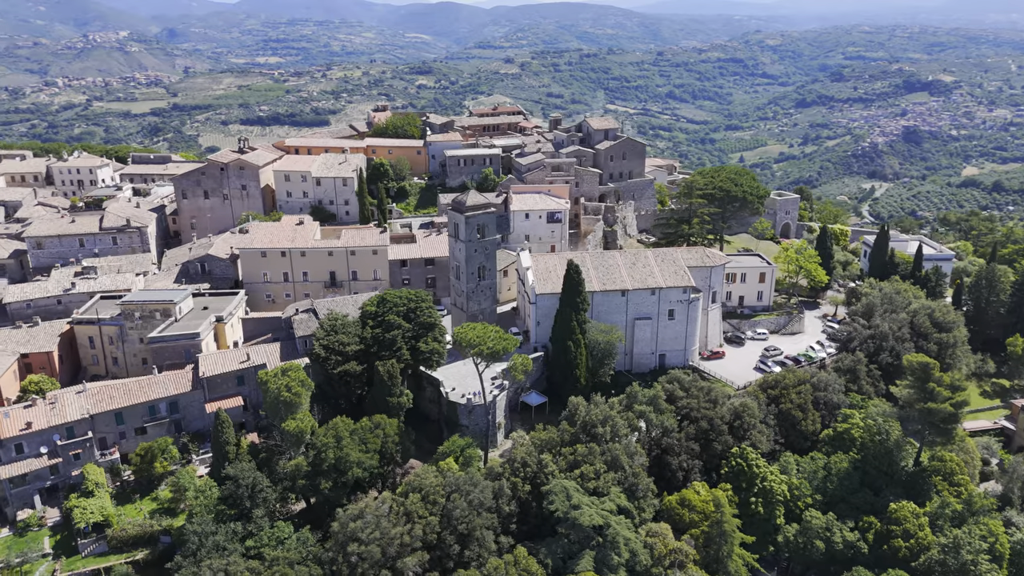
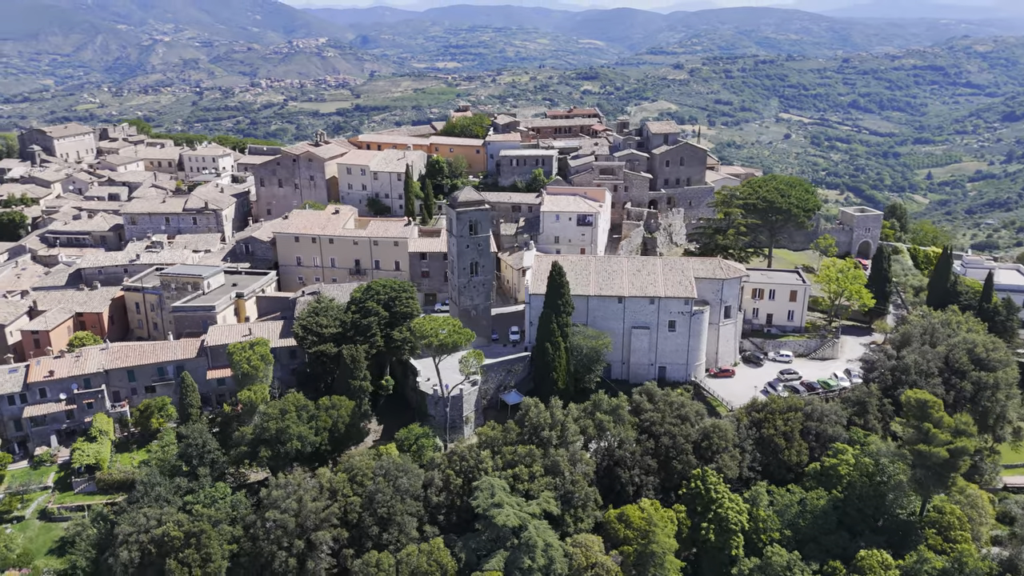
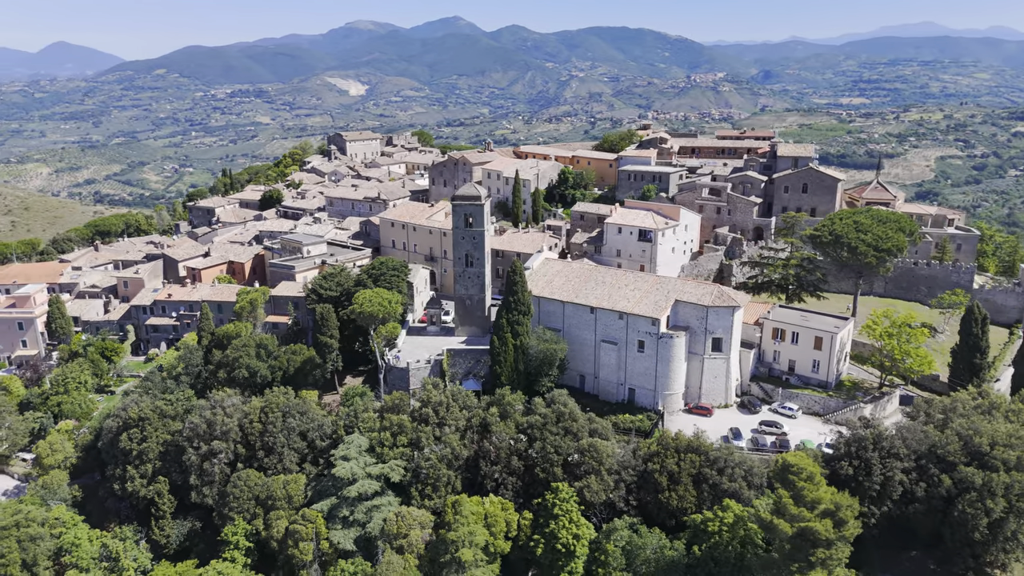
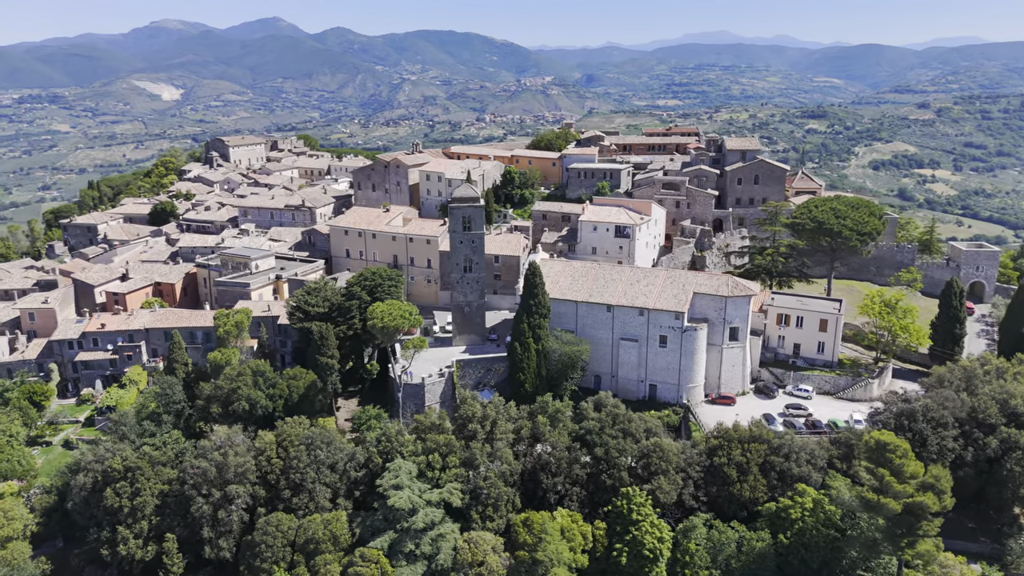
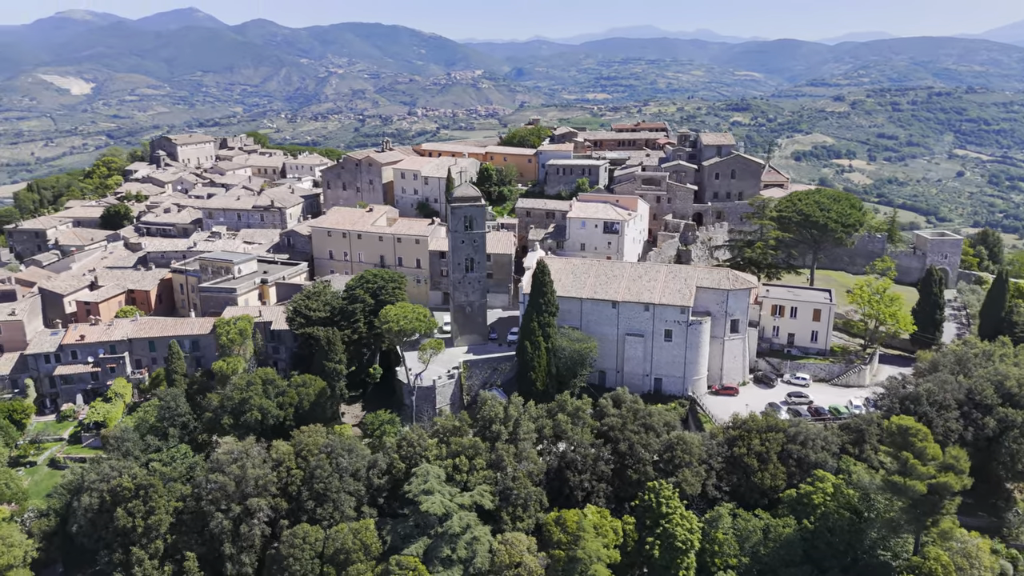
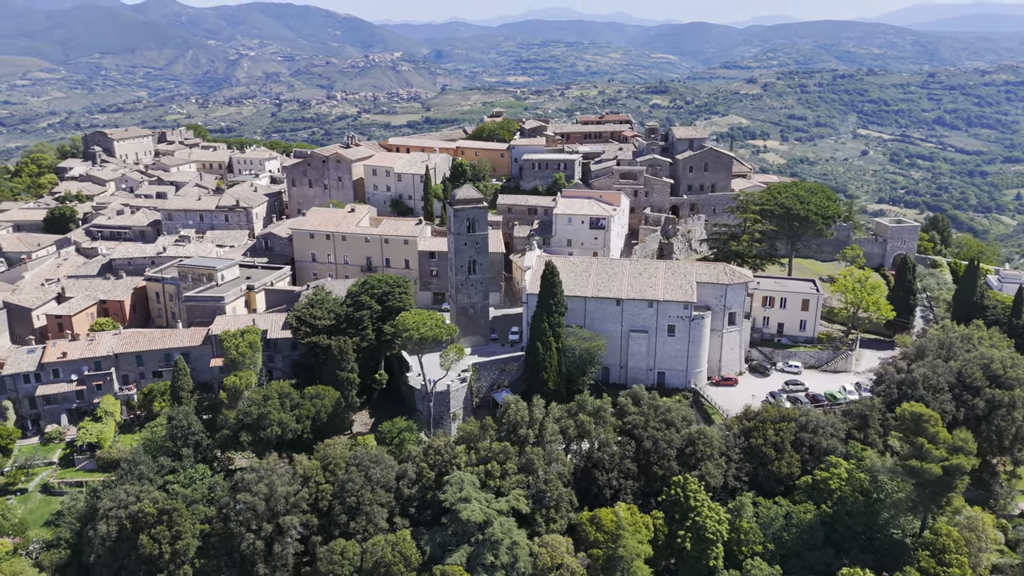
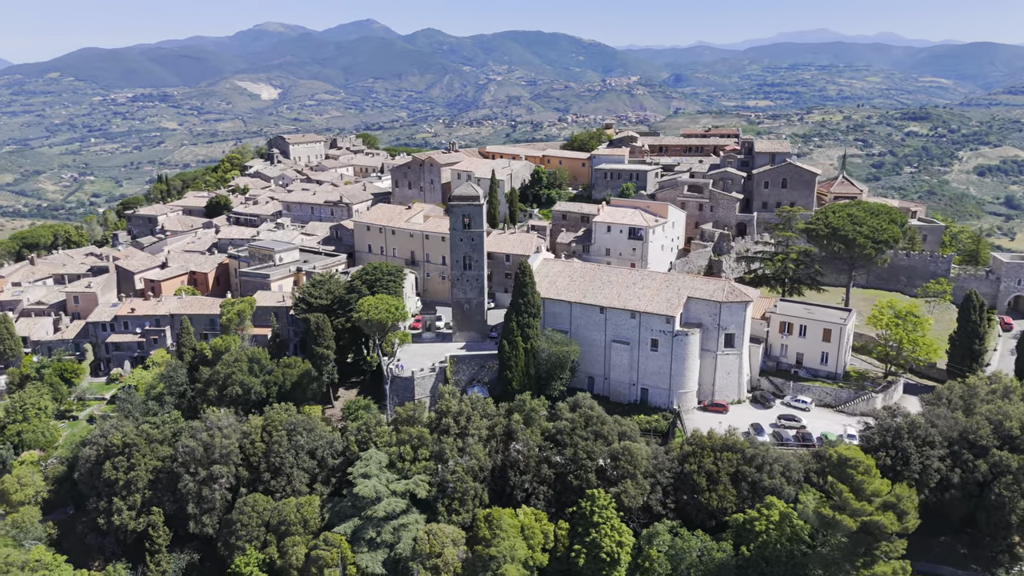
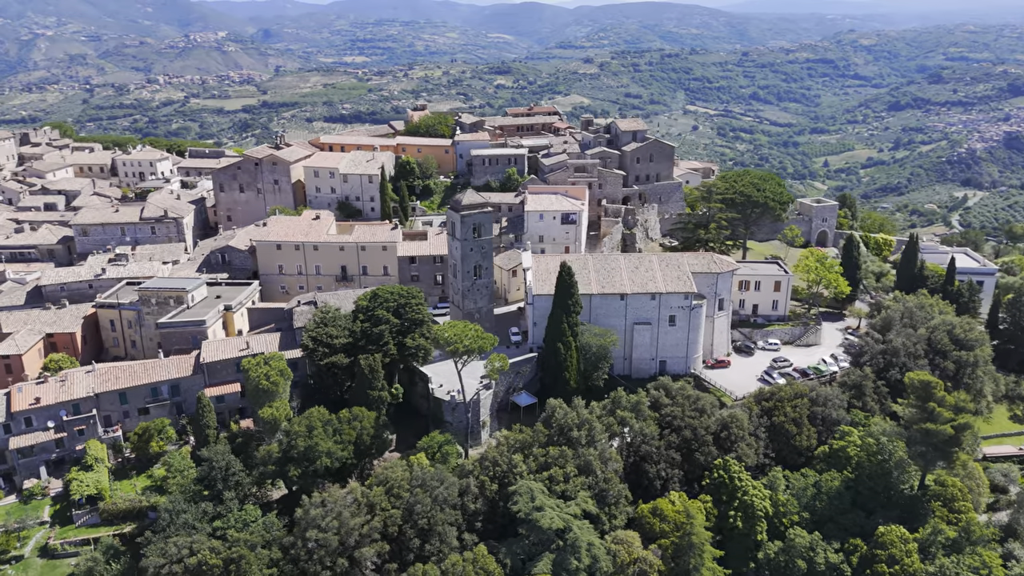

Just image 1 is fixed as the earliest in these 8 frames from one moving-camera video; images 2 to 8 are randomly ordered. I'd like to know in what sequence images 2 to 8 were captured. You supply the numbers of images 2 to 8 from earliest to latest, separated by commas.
8, 2, 6, 5, 4, 7, 3
